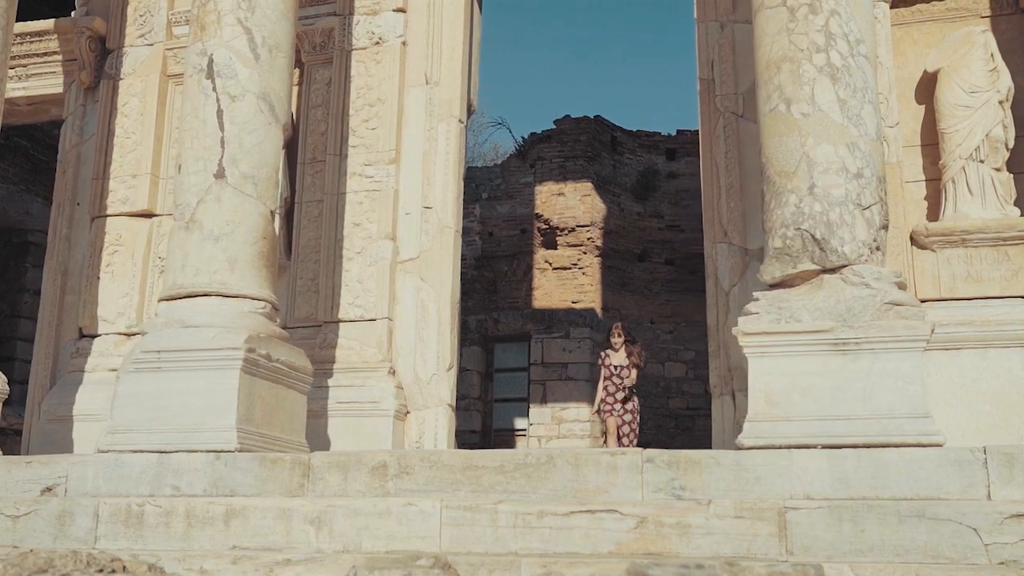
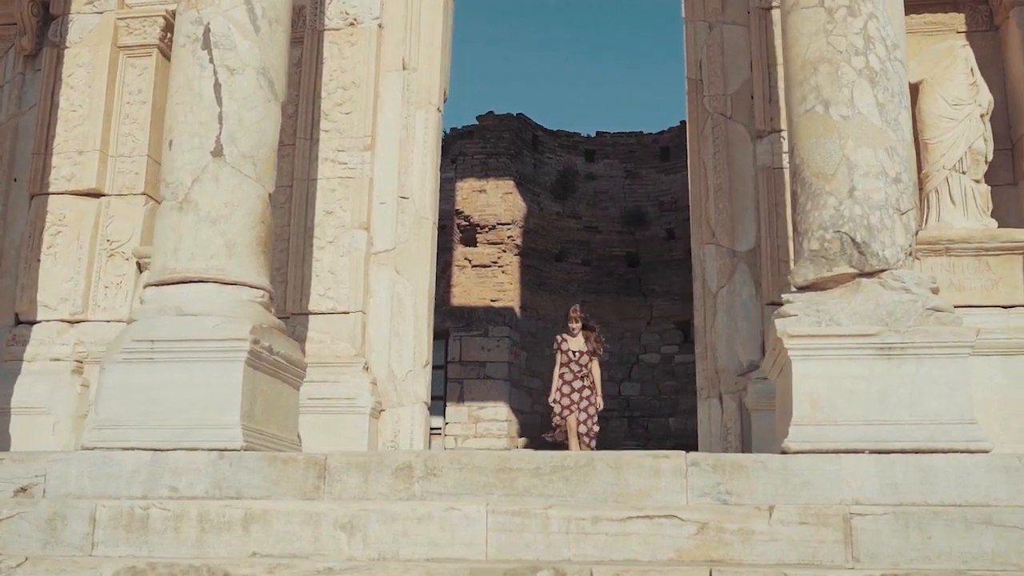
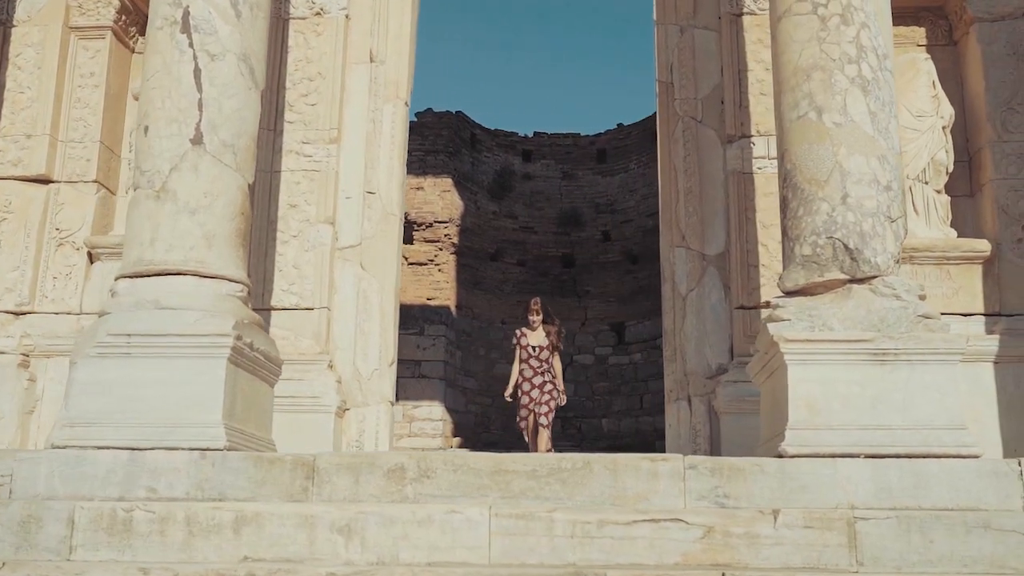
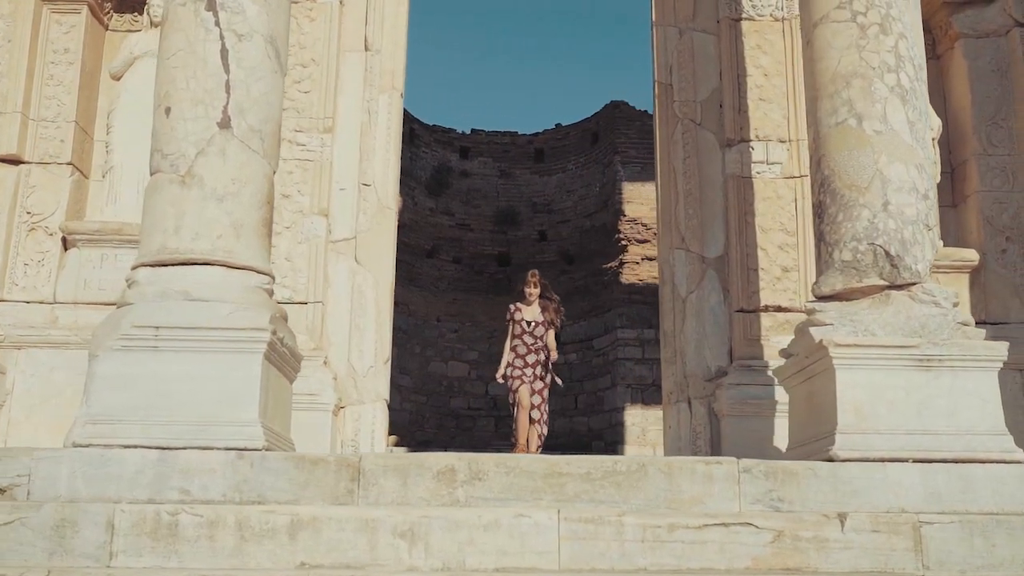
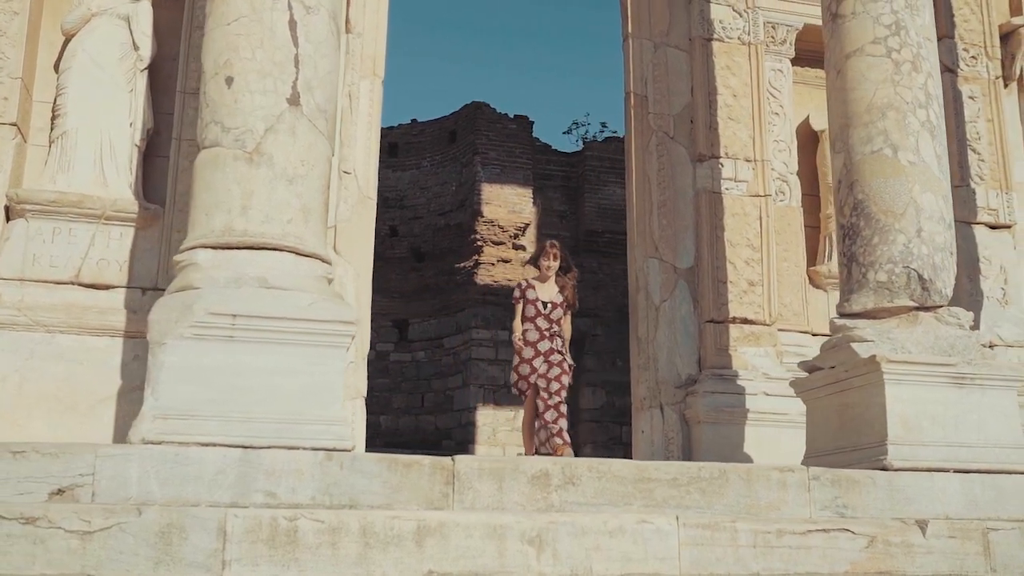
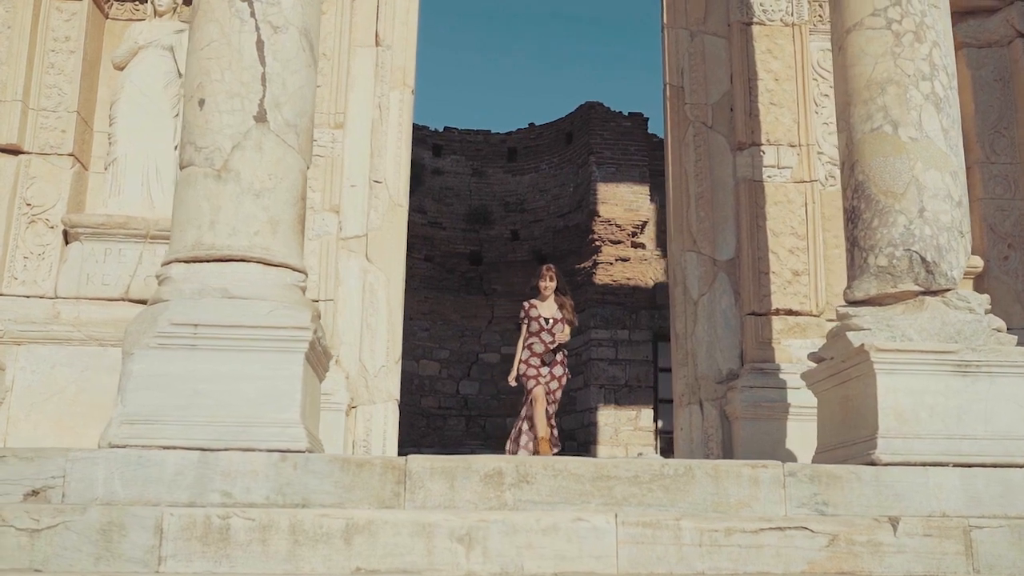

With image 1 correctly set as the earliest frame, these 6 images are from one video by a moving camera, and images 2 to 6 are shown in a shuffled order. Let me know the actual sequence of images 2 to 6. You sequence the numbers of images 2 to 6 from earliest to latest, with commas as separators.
2, 3, 4, 6, 5
